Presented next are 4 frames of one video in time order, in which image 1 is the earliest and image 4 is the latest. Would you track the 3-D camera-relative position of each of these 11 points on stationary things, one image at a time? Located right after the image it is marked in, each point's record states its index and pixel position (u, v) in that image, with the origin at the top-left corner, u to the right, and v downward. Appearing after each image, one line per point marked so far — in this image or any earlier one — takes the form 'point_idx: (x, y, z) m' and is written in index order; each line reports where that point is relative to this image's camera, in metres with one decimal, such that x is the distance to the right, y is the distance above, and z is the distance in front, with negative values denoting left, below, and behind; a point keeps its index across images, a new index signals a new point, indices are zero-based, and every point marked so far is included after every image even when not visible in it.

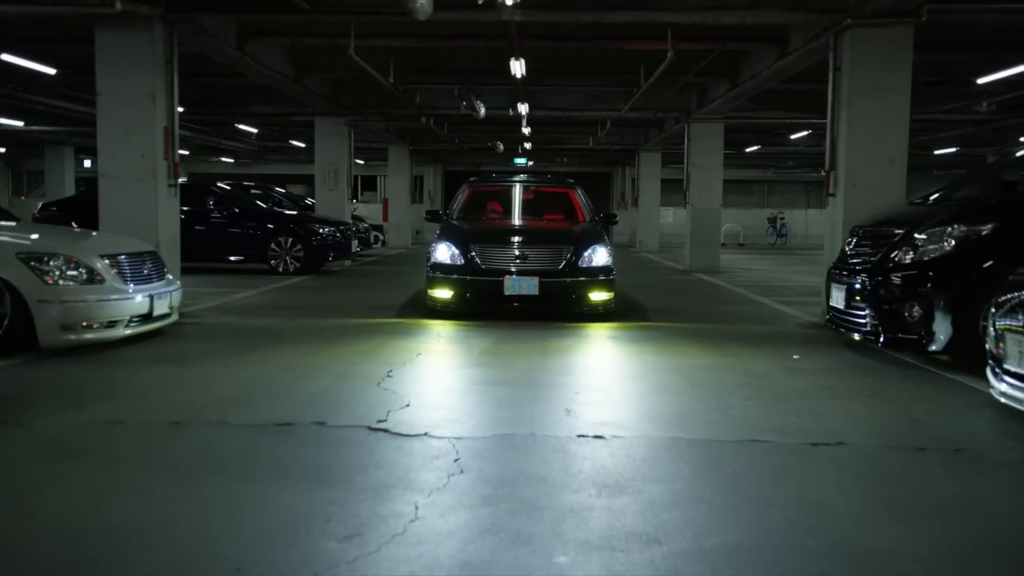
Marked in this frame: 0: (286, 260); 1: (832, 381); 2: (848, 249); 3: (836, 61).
0: (-4.1, +0.5, +15.8) m
1: (+2.3, -0.7, +6.3) m
2: (+3.1, +0.4, +8.2) m
3: (+3.4, +2.4, +9.4) m
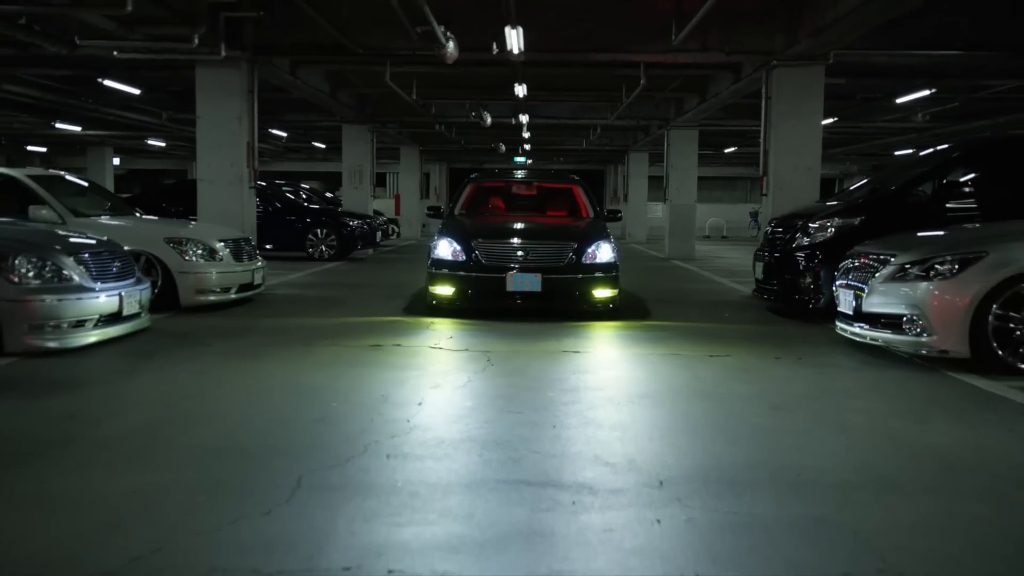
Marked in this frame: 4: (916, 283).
0: (-4.0, +0.8, +18.6) m
1: (+2.4, -0.4, +9.0) m
2: (+3.2, +0.7, +10.9) m
3: (+3.5, +2.7, +12.1) m
4: (+3.1, 0.0, +6.8) m
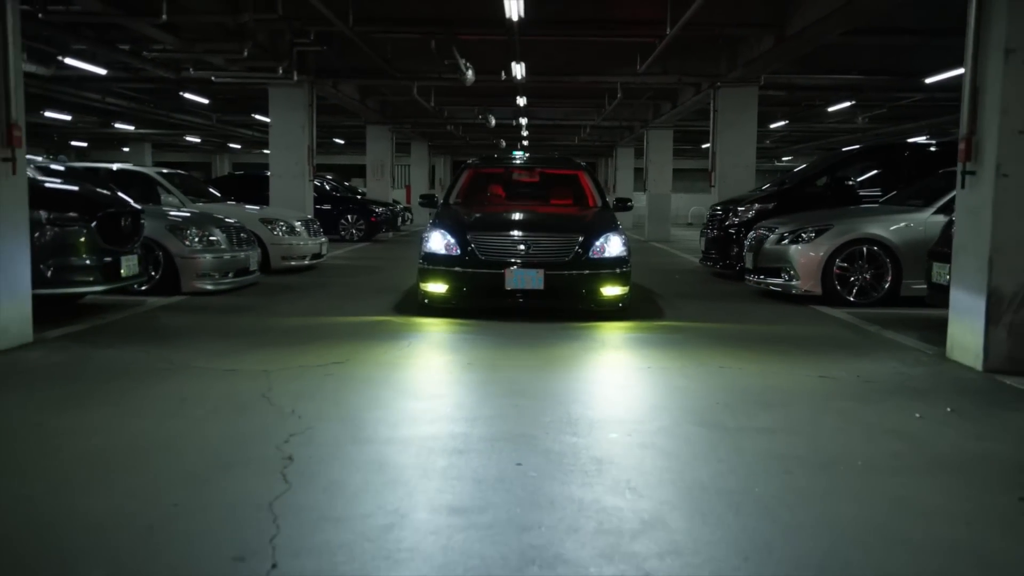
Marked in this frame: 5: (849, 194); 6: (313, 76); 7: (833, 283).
0: (-4.0, +1.4, +21.9) m
1: (+2.5, 0.0, +12.4) m
2: (+3.3, +1.2, +14.3) m
3: (+3.6, +3.2, +15.5) m
4: (+3.2, +0.5, +10.2) m
5: (+4.8, +1.3, +12.2) m
6: (-3.5, +3.8, +15.1) m
7: (+3.7, +0.1, +10.1) m
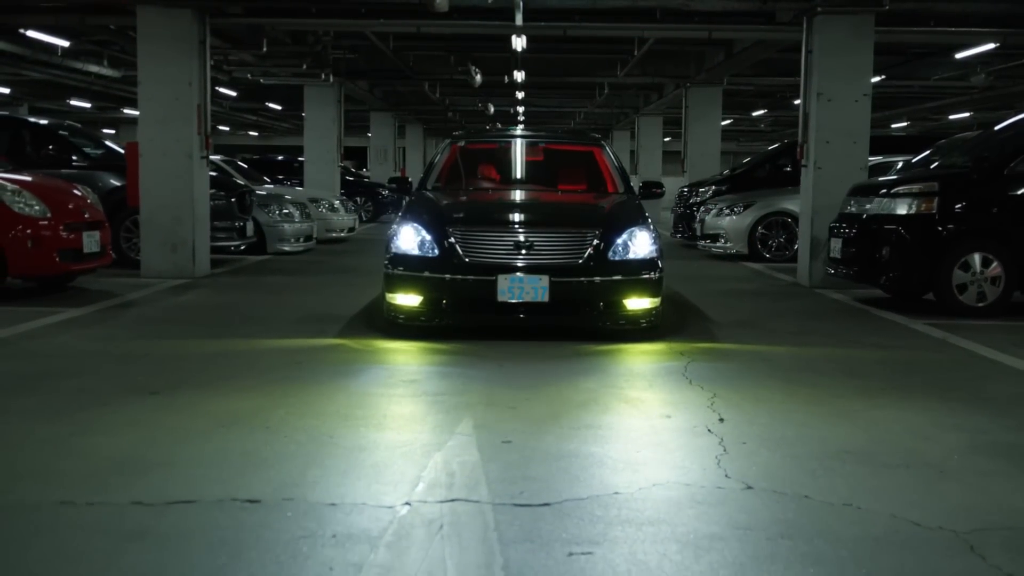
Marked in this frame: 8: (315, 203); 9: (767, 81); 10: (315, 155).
0: (-4.0, +2.3, +25.8) m
1: (+2.5, +0.7, +16.3) m
2: (+3.3, +1.9, +18.2) m
3: (+3.6, +4.0, +19.4) m
4: (+3.3, +1.1, +14.1) m
5: (+4.9, +2.0, +16.2) m
6: (-3.5, +4.5, +19.0) m
7: (+3.8, +0.7, +14.0) m
8: (-3.7, +1.7, +17.0) m
9: (+5.4, +4.3, +18.8) m
10: (-4.0, +2.8, +19.2) m
